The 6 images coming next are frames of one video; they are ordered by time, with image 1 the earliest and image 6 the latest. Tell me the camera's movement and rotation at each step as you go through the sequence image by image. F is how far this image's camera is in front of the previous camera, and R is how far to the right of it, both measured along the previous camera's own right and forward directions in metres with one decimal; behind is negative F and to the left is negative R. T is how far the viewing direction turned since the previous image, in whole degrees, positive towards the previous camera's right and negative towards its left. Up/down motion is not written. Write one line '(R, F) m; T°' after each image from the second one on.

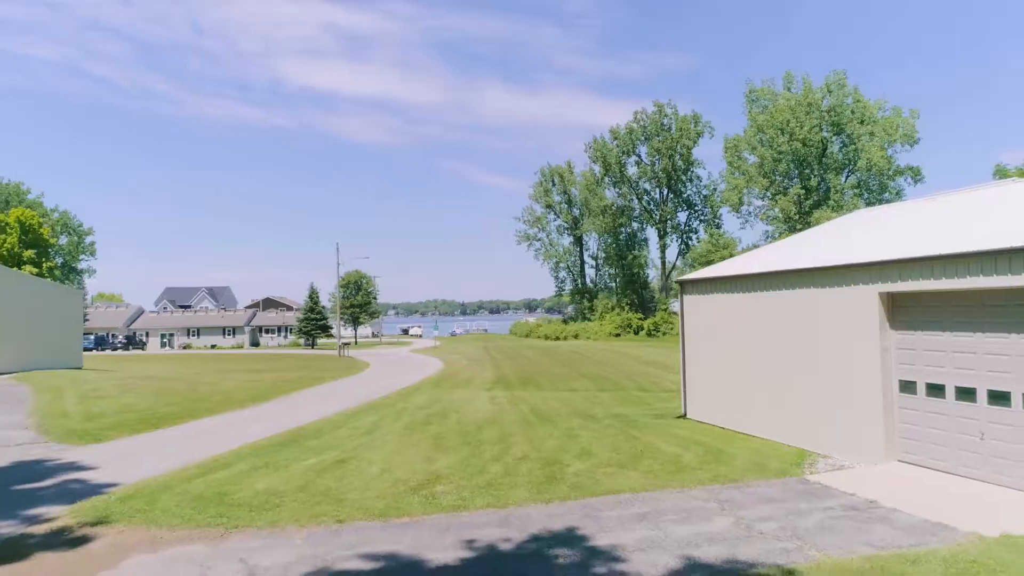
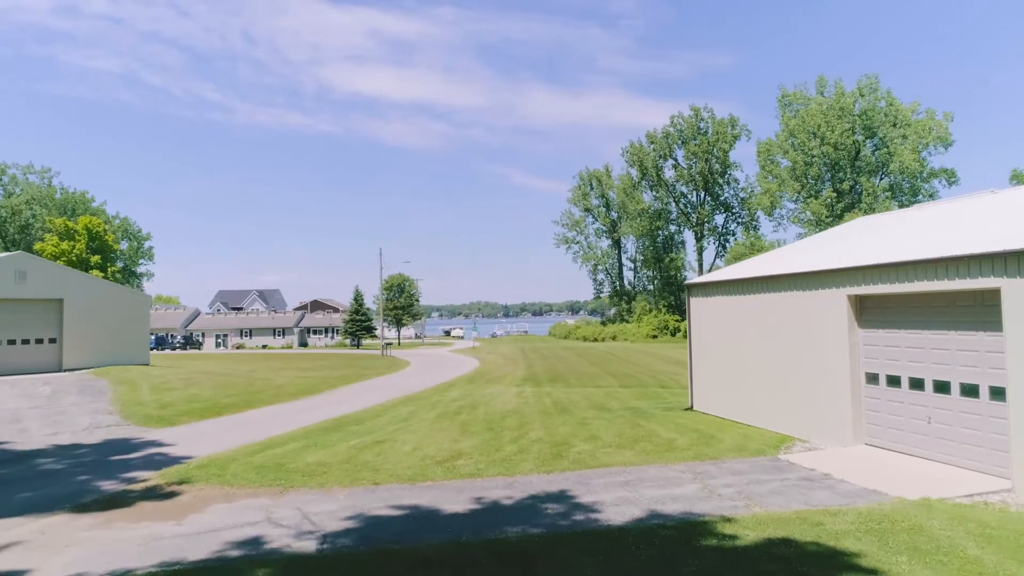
(+0.5, -1.4) m; -4°
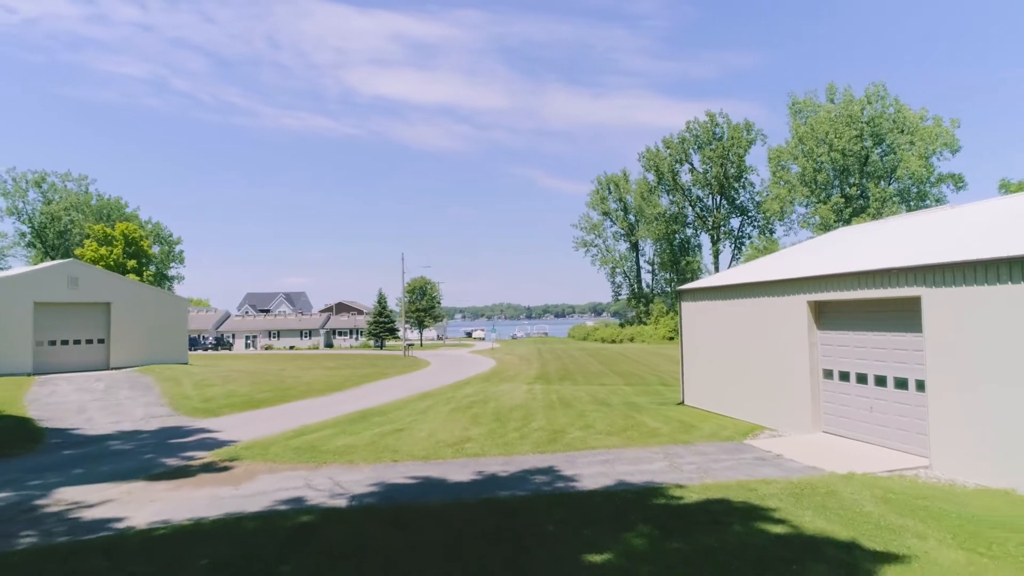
(+0.4, -1.5) m; -2°
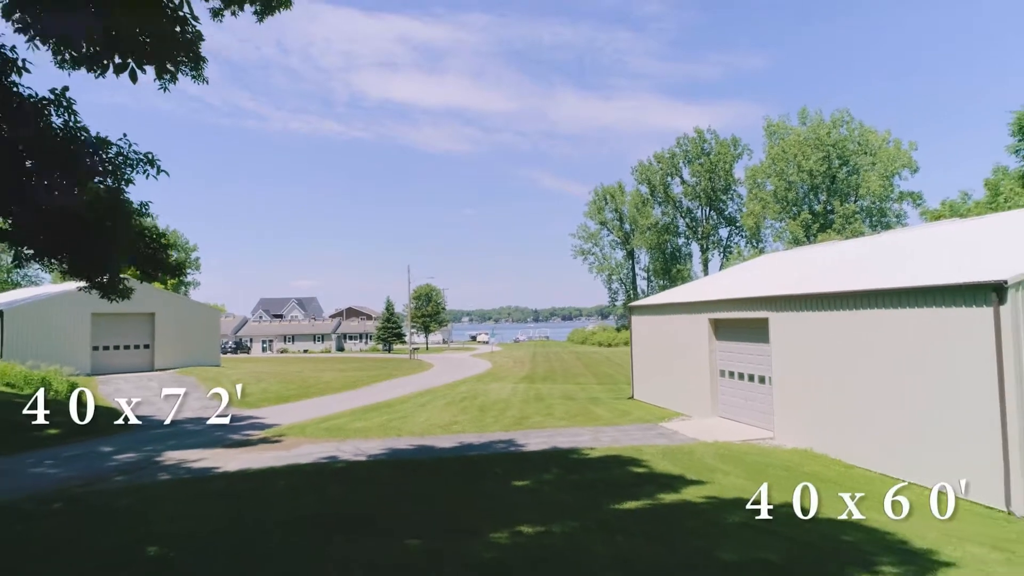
(+0.8, -3.8) m; -1°
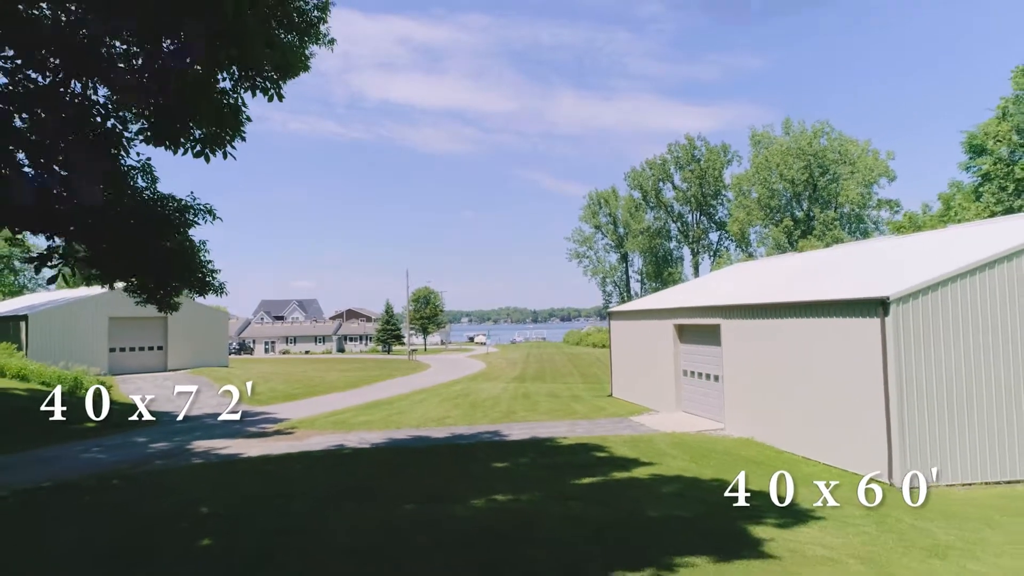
(+0.4, -1.8) m; 0°
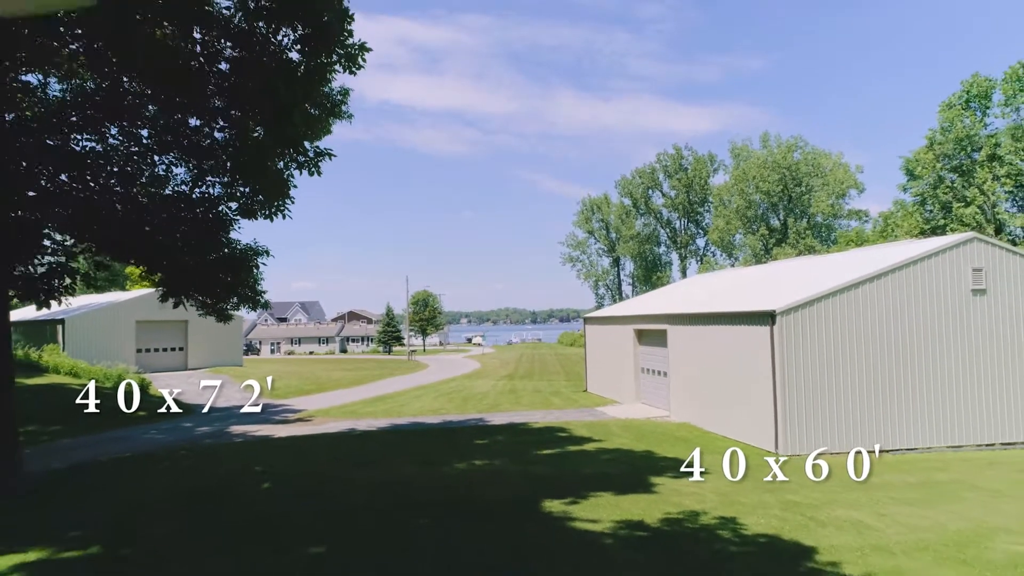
(+0.5, -3.0) m; 0°
